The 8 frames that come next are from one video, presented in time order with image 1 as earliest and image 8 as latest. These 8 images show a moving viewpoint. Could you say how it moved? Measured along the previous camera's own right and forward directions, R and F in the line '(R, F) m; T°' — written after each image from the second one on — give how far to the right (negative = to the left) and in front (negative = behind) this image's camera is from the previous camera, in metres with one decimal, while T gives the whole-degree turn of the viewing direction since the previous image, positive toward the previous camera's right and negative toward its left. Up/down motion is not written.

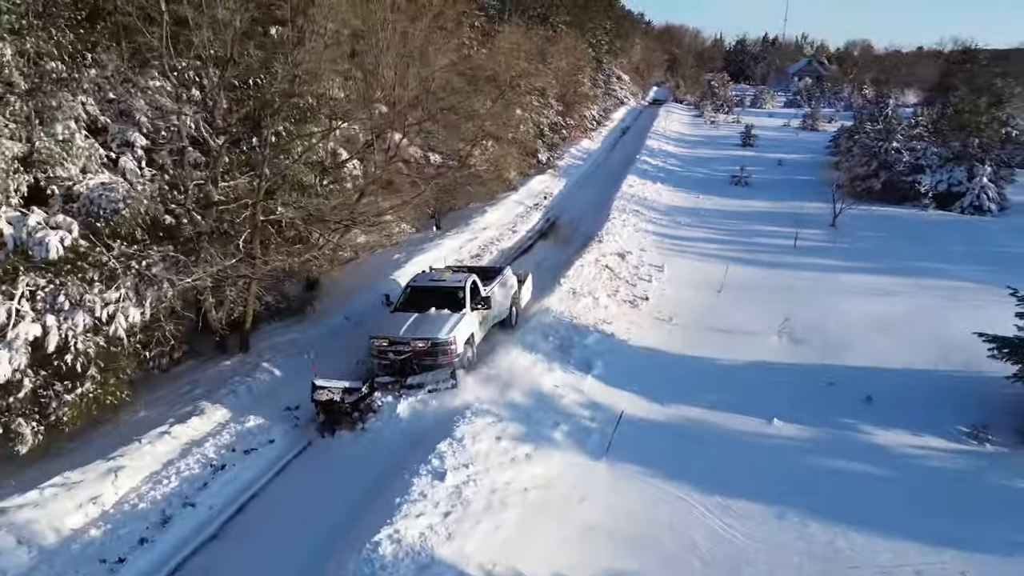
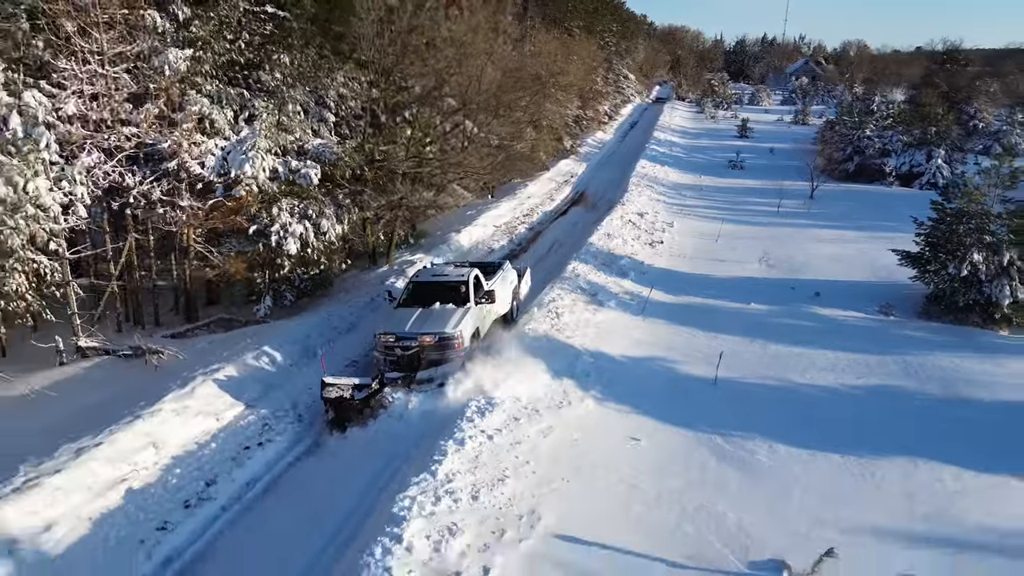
(-1.7, -5.5) m; 0°
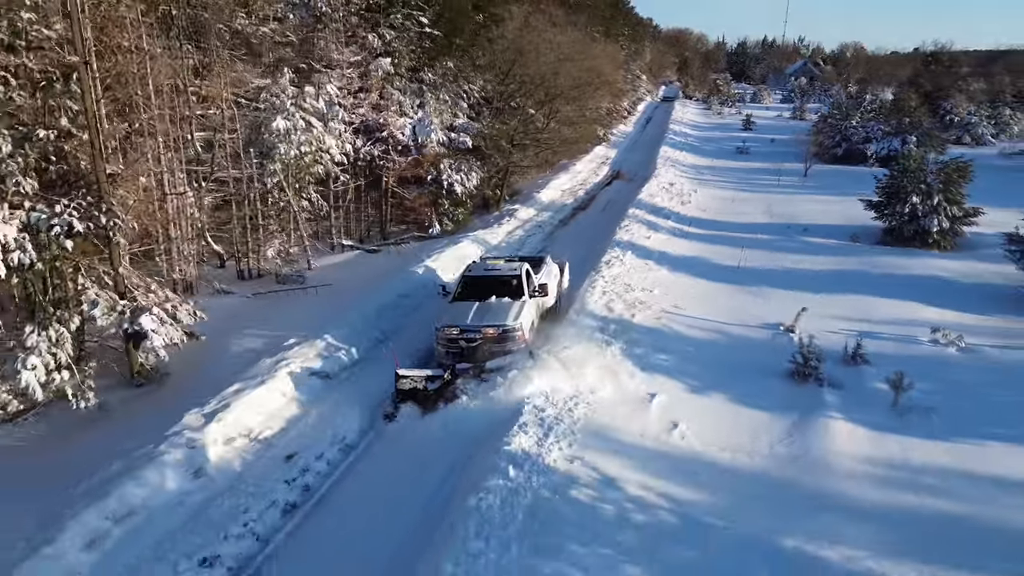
(-2.9, -7.0) m; 0°
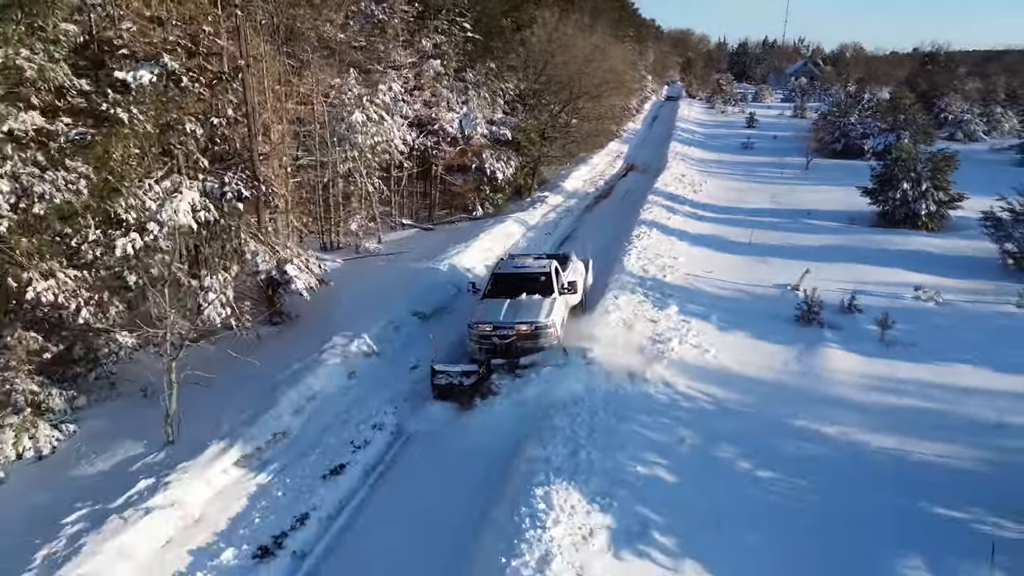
(-1.3, -2.6) m; 0°
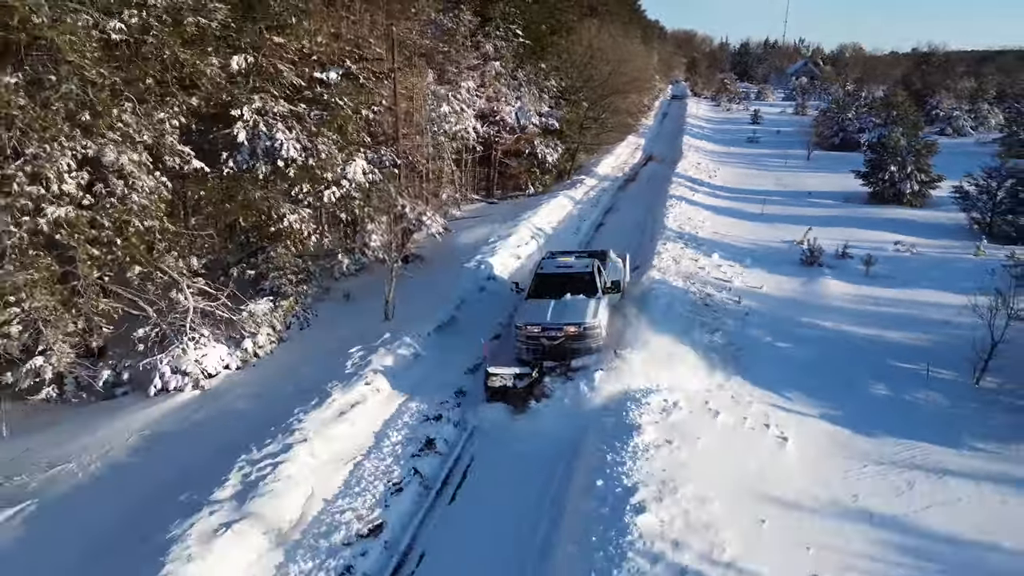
(-2.1, -4.3) m; 0°
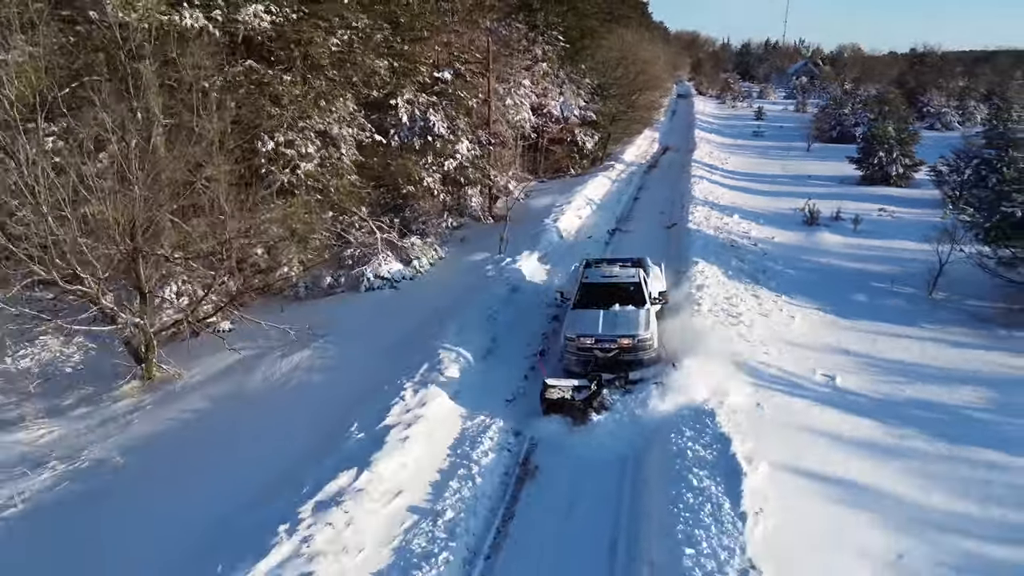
(-2.3, -4.9) m; 0°
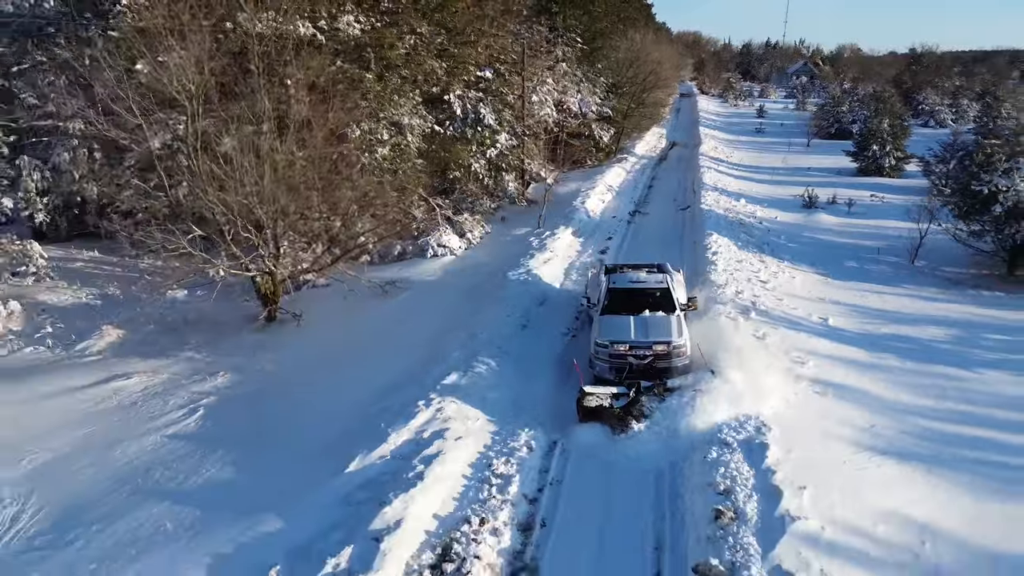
(-1.2, -2.7) m; 0°
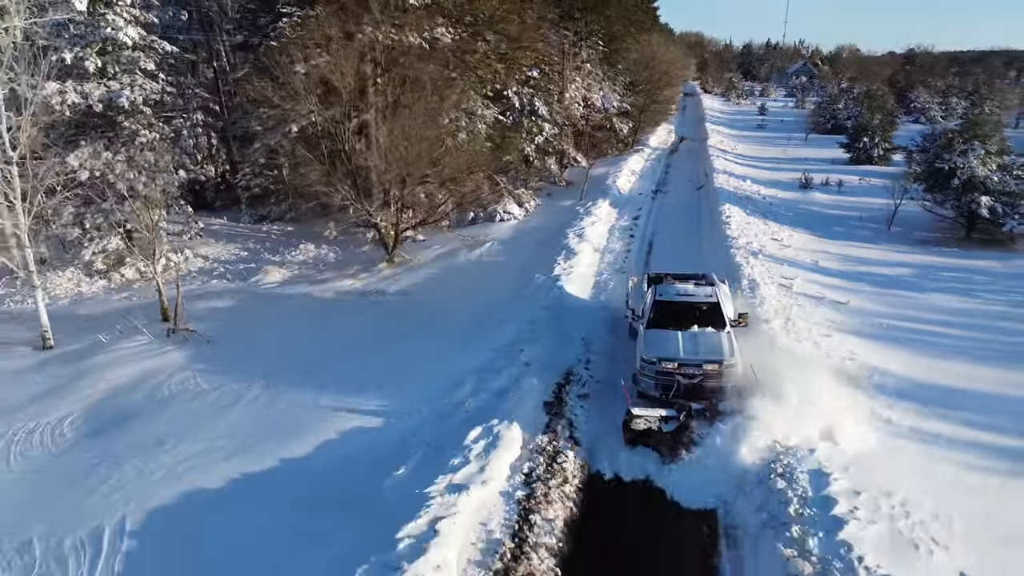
(-1.8, -4.4) m; 0°
